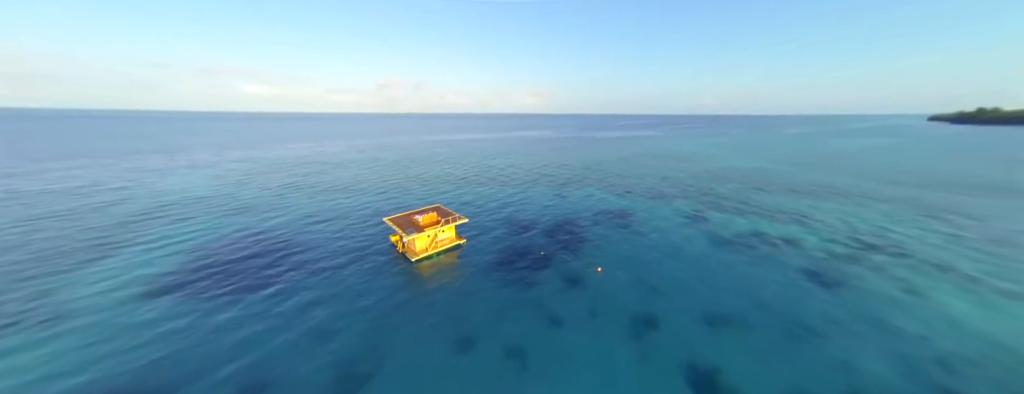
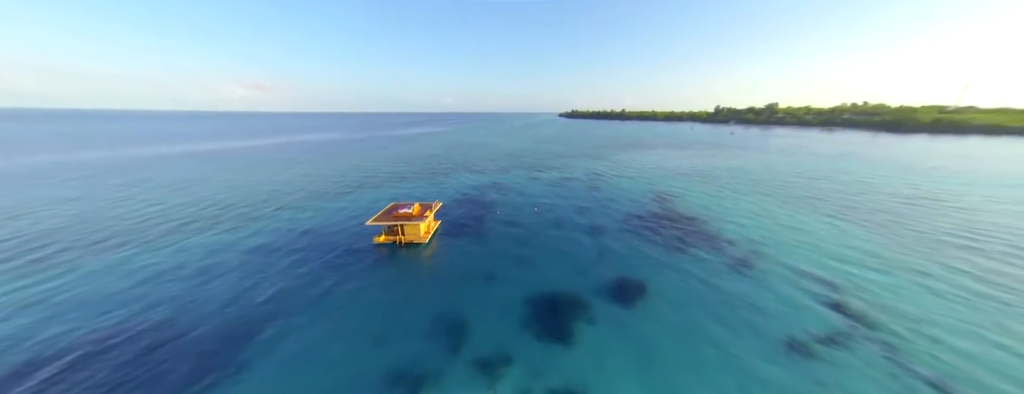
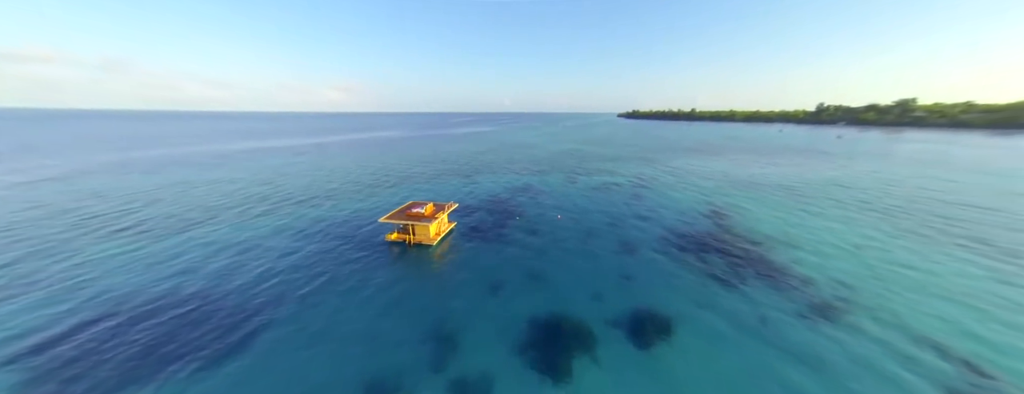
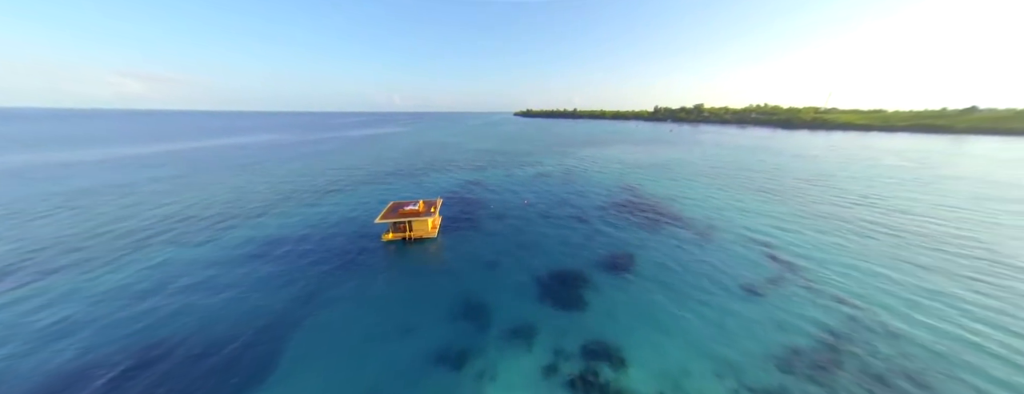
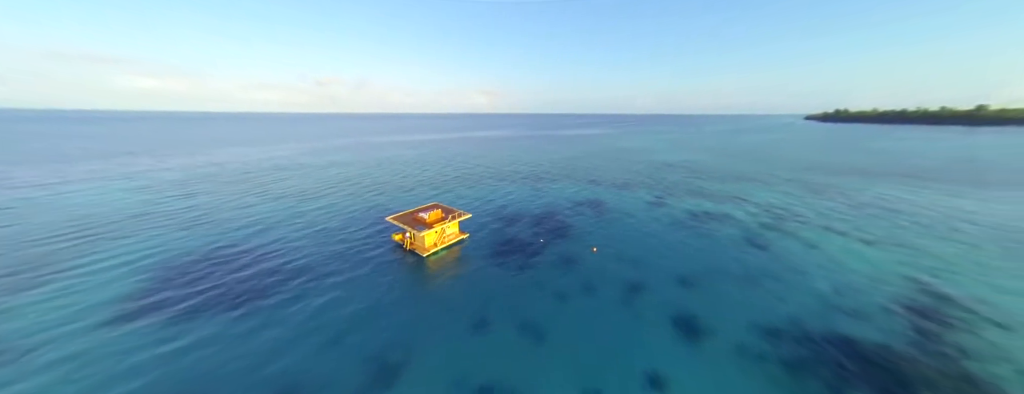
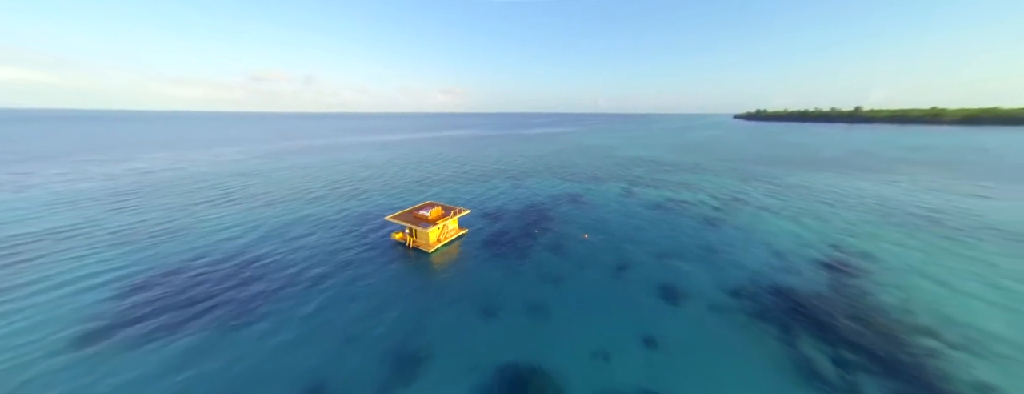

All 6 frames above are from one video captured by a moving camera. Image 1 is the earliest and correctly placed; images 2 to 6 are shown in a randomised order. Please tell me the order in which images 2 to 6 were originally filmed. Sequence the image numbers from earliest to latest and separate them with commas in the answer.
5, 6, 3, 2, 4
